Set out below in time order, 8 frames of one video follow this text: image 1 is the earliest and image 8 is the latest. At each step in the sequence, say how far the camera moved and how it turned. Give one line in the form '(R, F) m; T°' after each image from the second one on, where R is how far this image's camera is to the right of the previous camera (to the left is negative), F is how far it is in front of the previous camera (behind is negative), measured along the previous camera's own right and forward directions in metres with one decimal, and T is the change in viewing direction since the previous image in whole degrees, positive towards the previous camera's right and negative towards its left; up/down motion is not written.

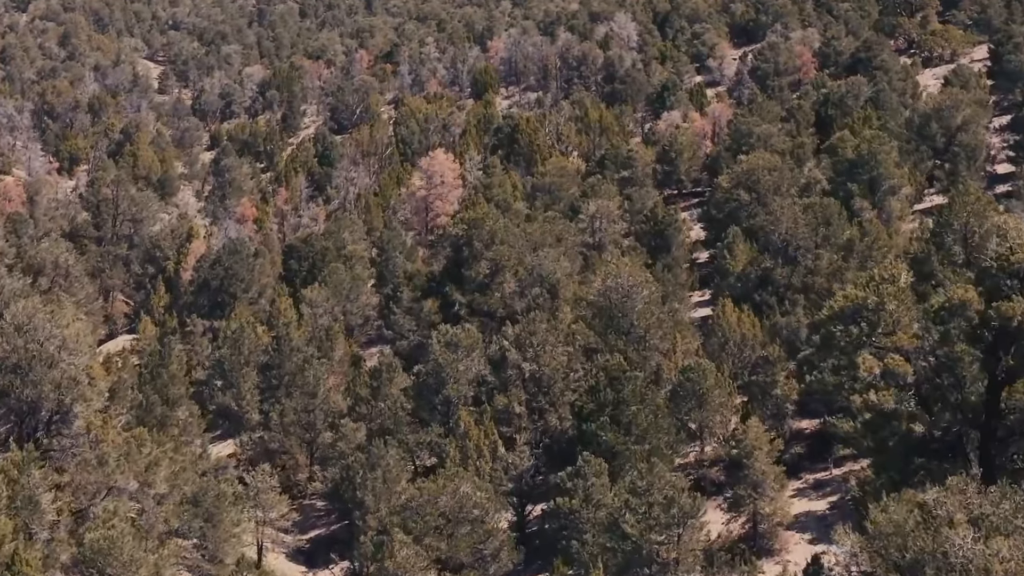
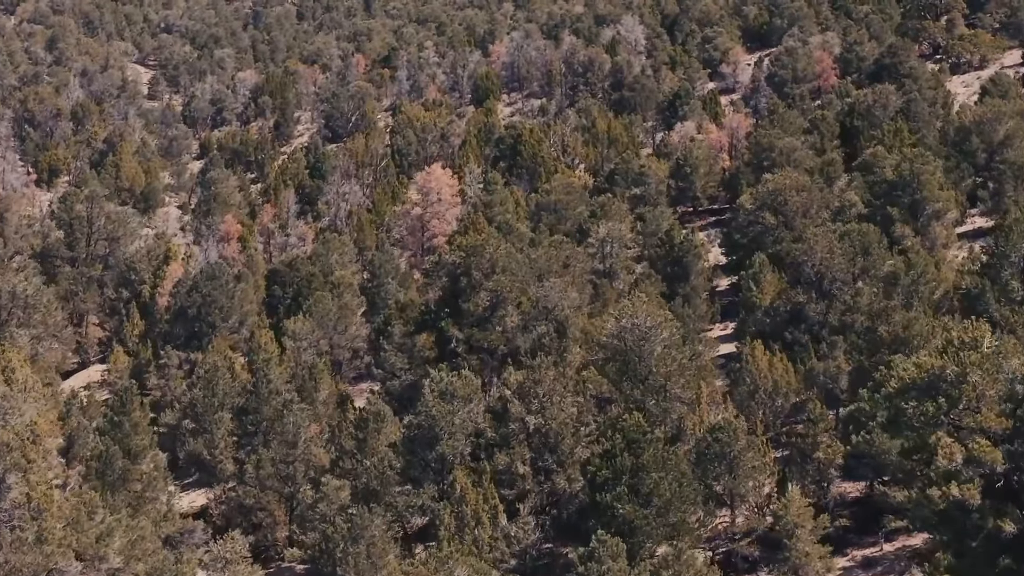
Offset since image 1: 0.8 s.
(0.0, +6.1) m; 0°
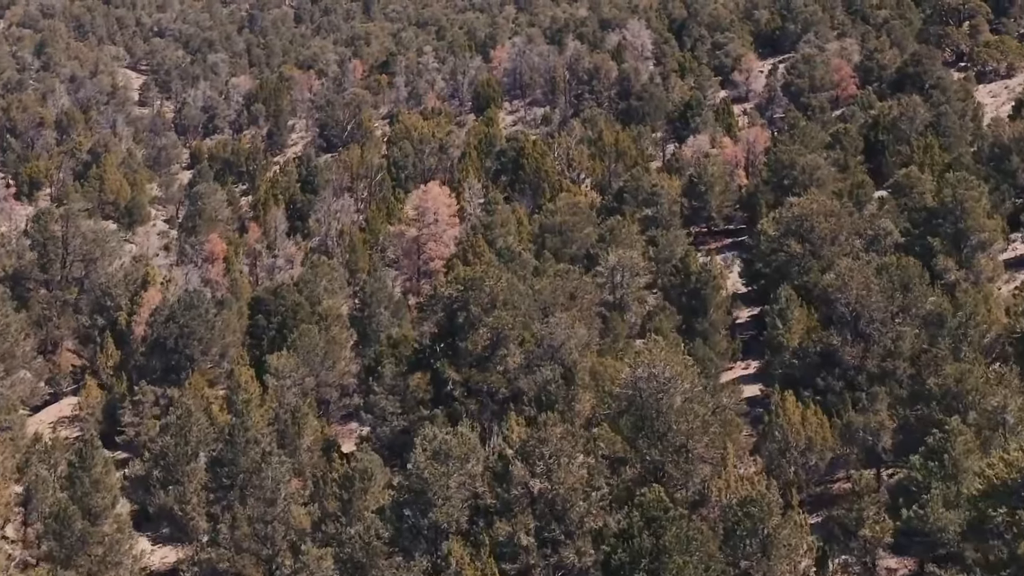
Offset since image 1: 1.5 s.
(0.0, +5.1) m; 0°
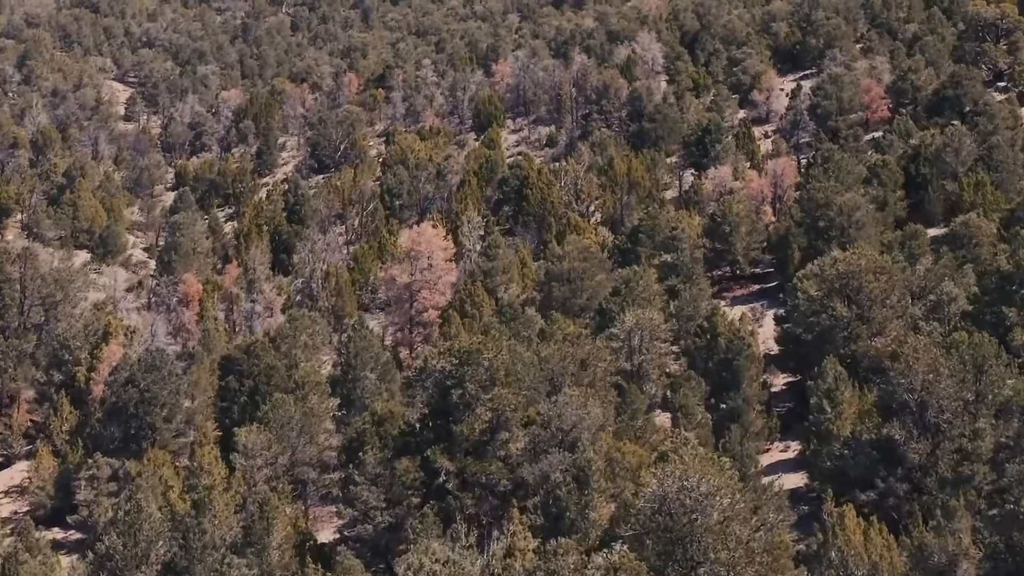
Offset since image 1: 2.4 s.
(0.0, +7.4) m; 0°
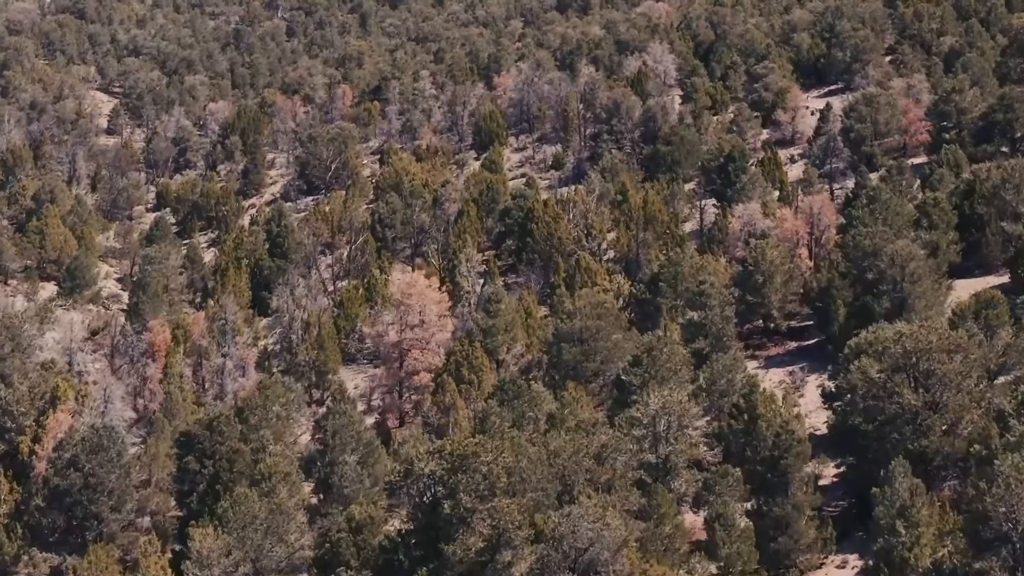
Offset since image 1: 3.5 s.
(0.0, +7.9) m; 0°
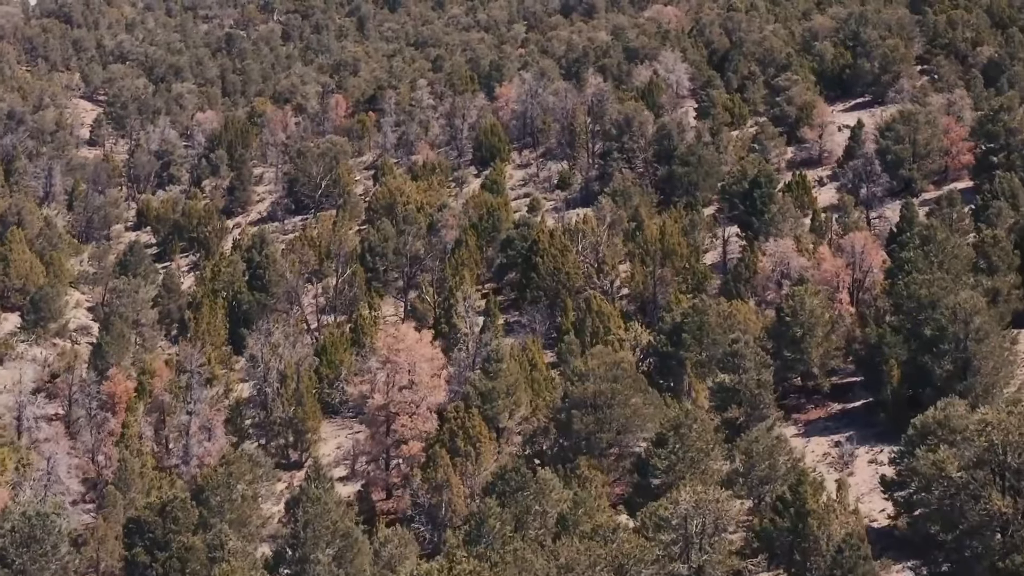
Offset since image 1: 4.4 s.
(0.0, +7.3) m; 0°
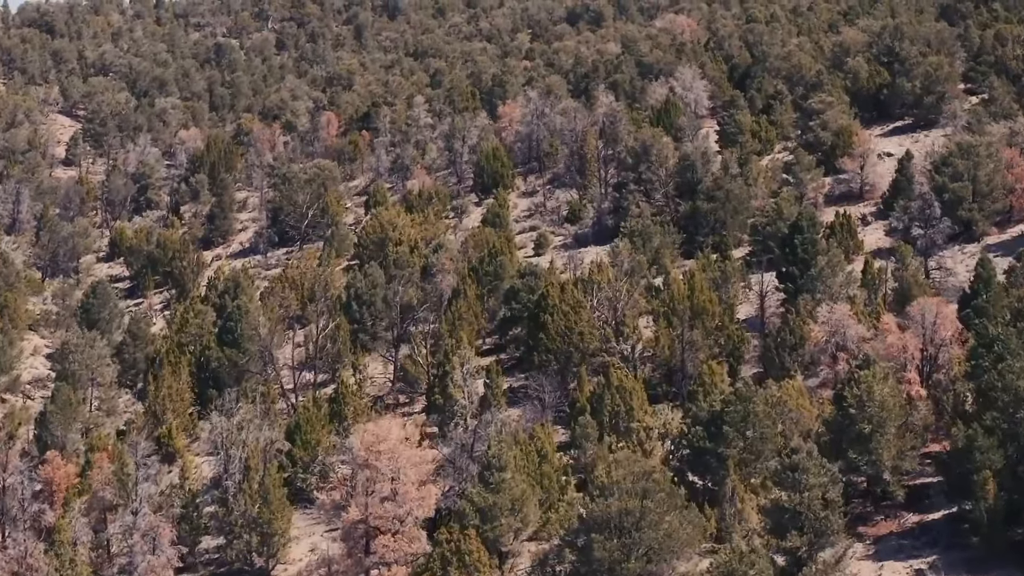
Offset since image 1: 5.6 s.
(-0.1, +9.0) m; 0°
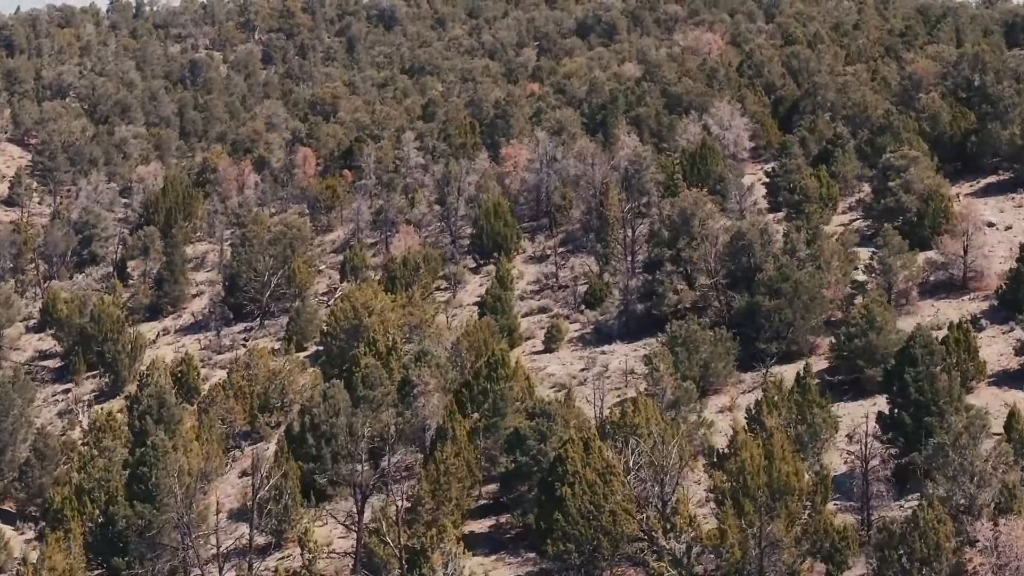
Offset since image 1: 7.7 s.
(0.0, +16.5) m; 0°
